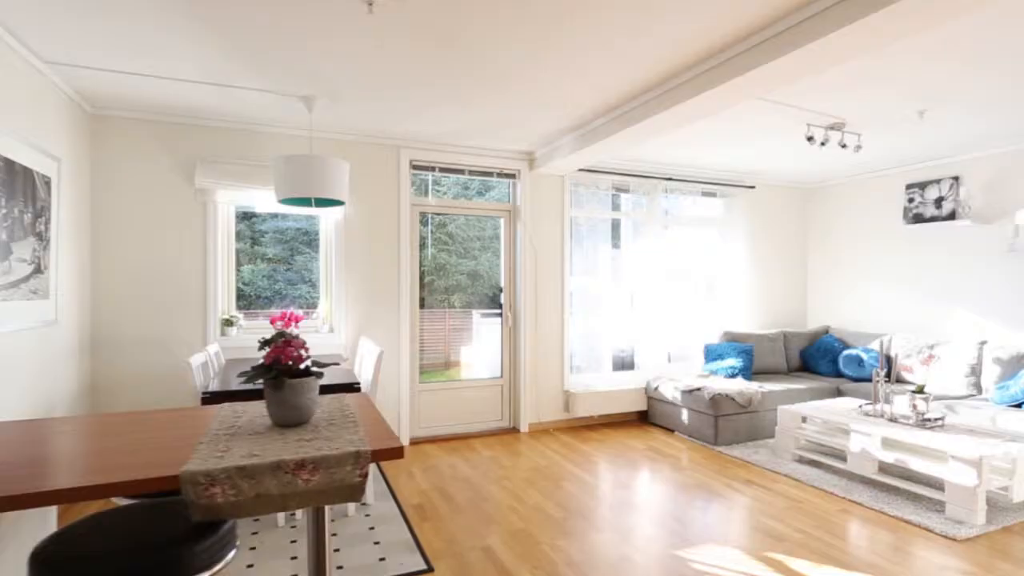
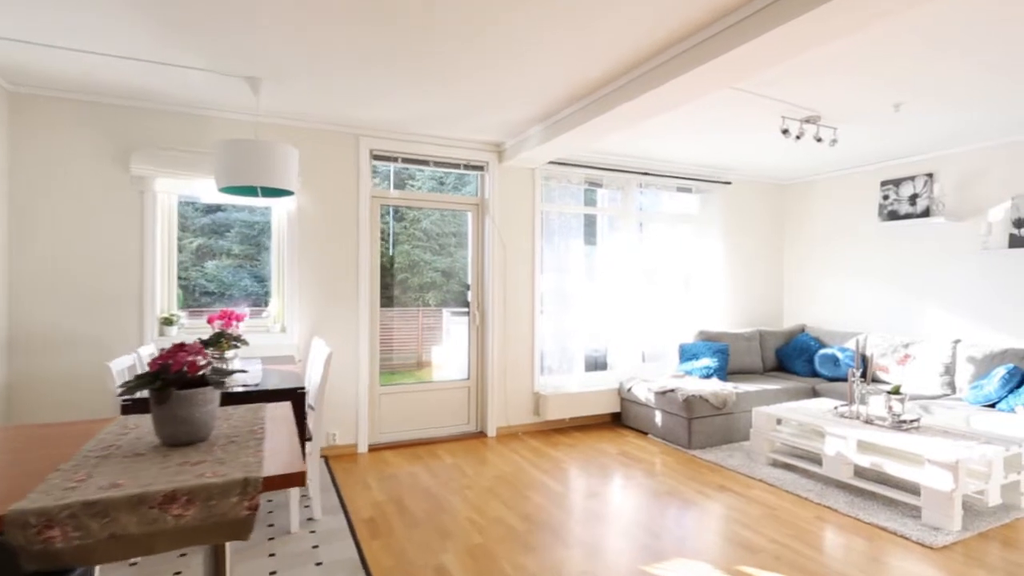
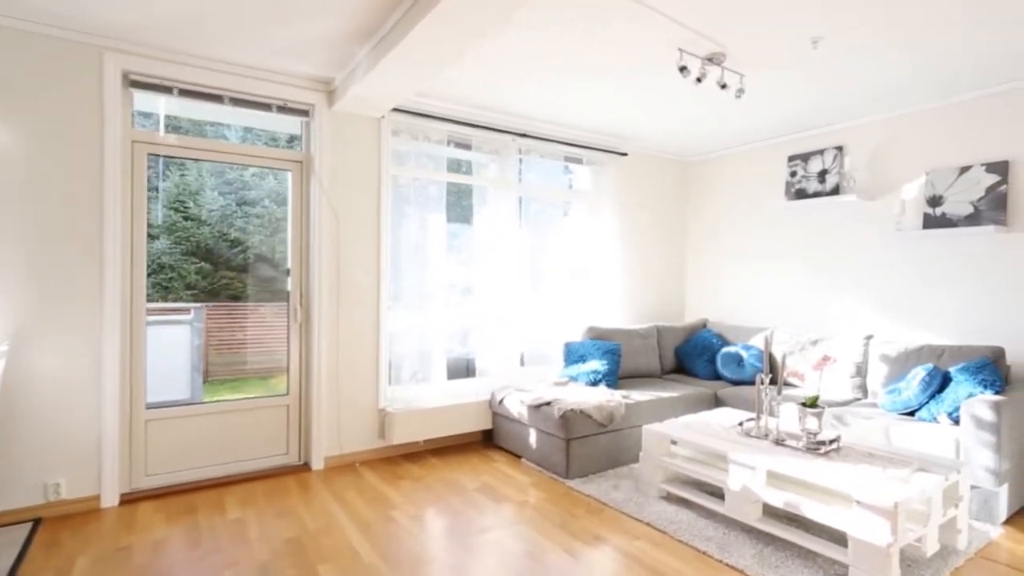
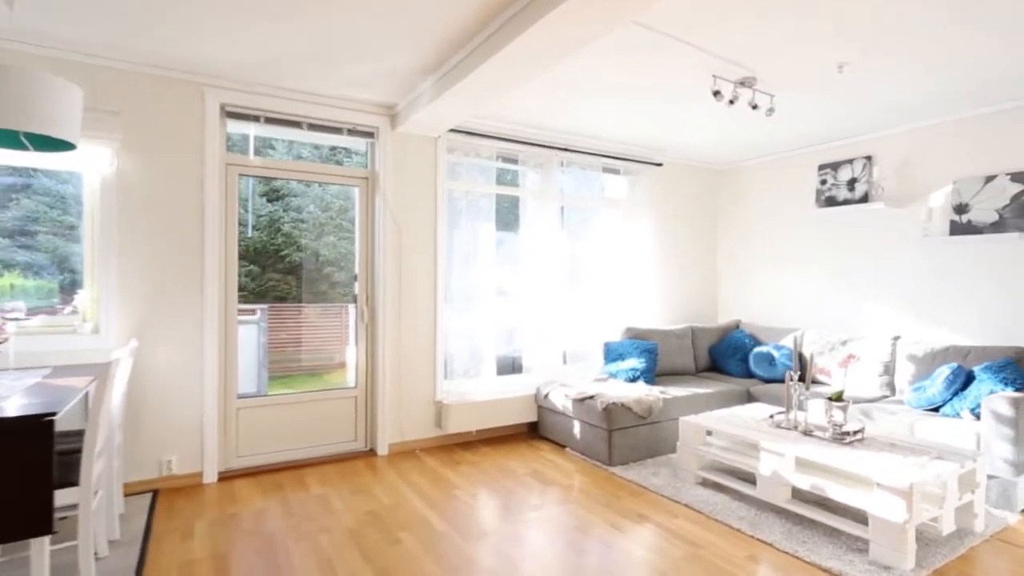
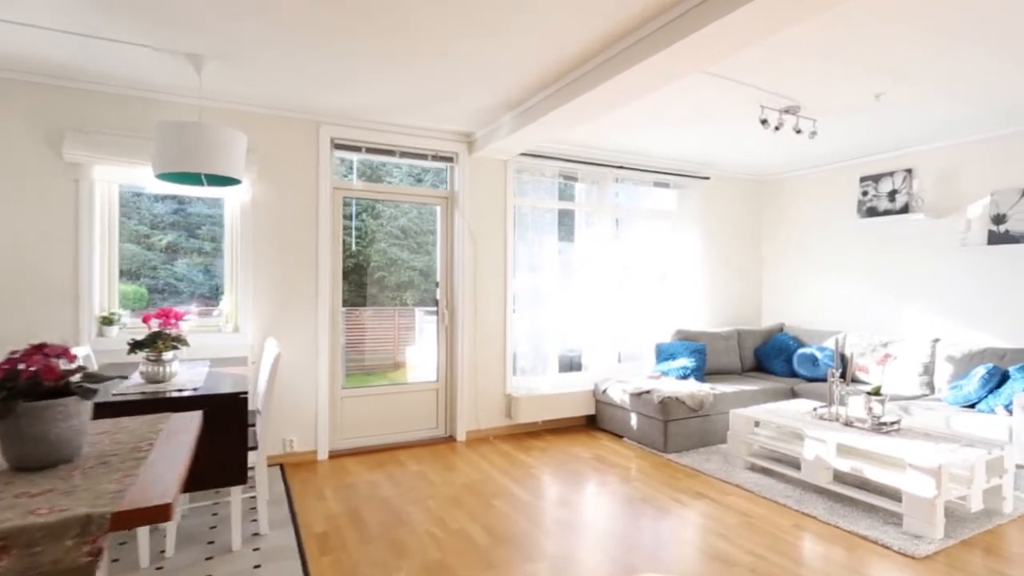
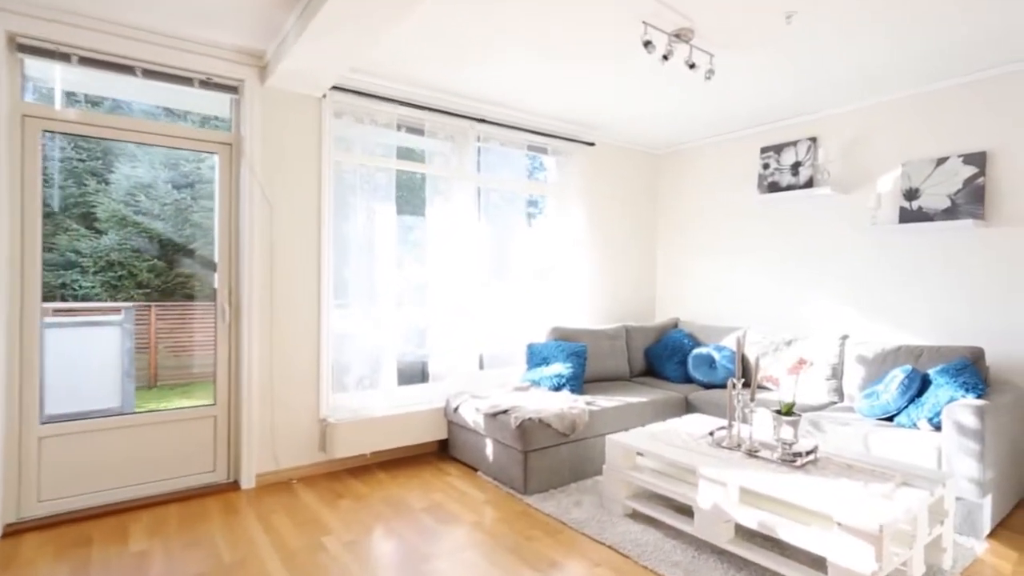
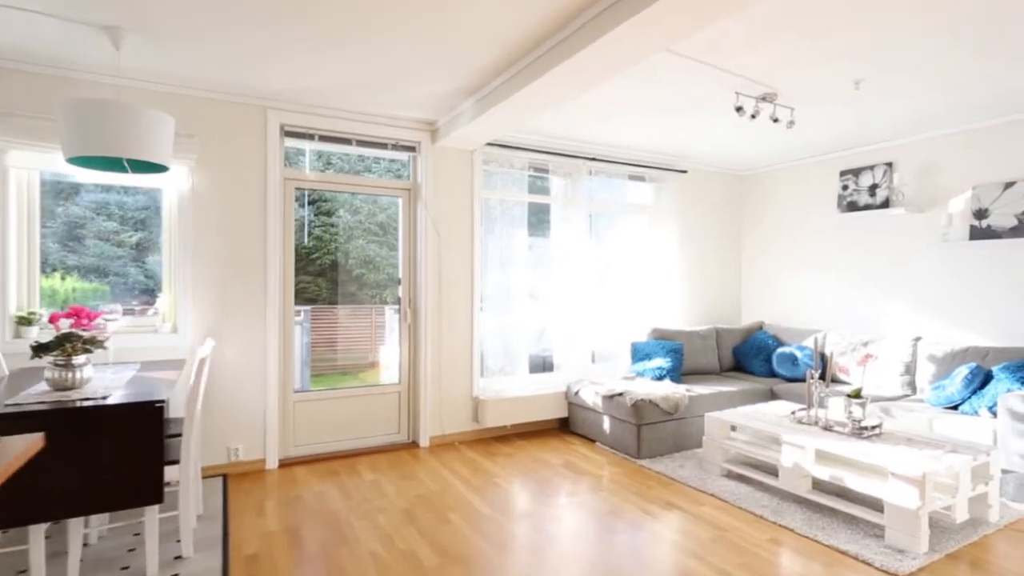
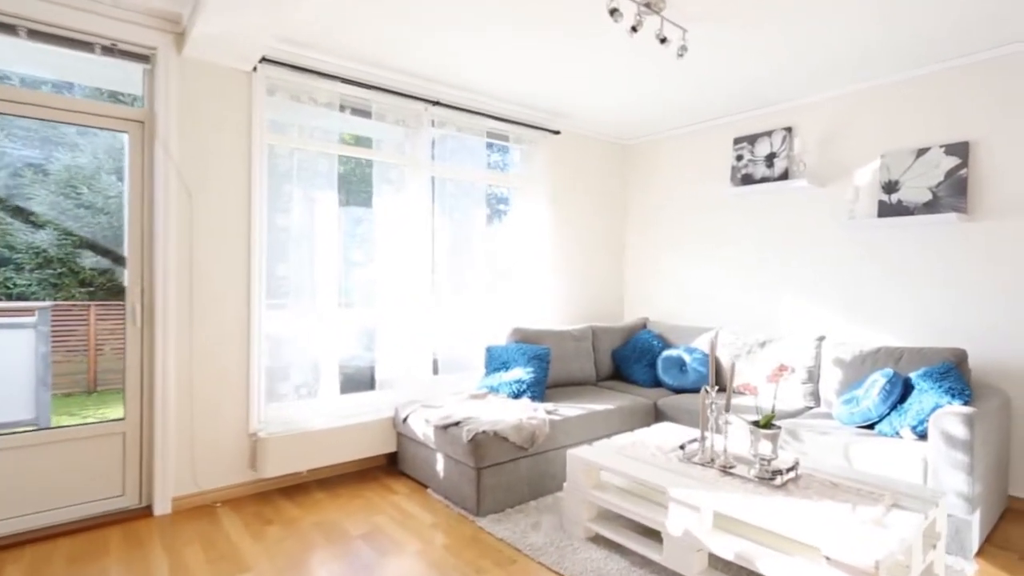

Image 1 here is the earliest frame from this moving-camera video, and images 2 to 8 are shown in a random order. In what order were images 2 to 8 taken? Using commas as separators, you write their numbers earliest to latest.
2, 5, 7, 4, 3, 6, 8
